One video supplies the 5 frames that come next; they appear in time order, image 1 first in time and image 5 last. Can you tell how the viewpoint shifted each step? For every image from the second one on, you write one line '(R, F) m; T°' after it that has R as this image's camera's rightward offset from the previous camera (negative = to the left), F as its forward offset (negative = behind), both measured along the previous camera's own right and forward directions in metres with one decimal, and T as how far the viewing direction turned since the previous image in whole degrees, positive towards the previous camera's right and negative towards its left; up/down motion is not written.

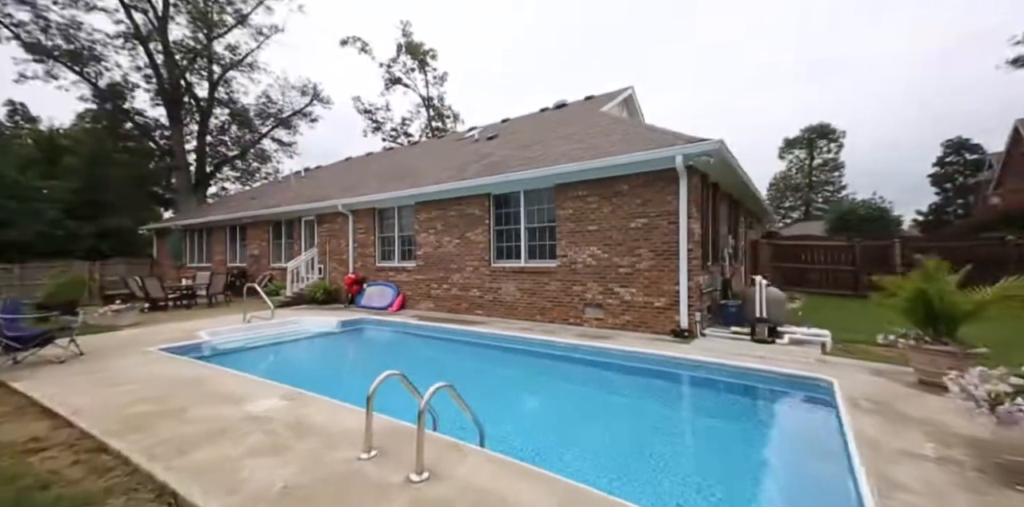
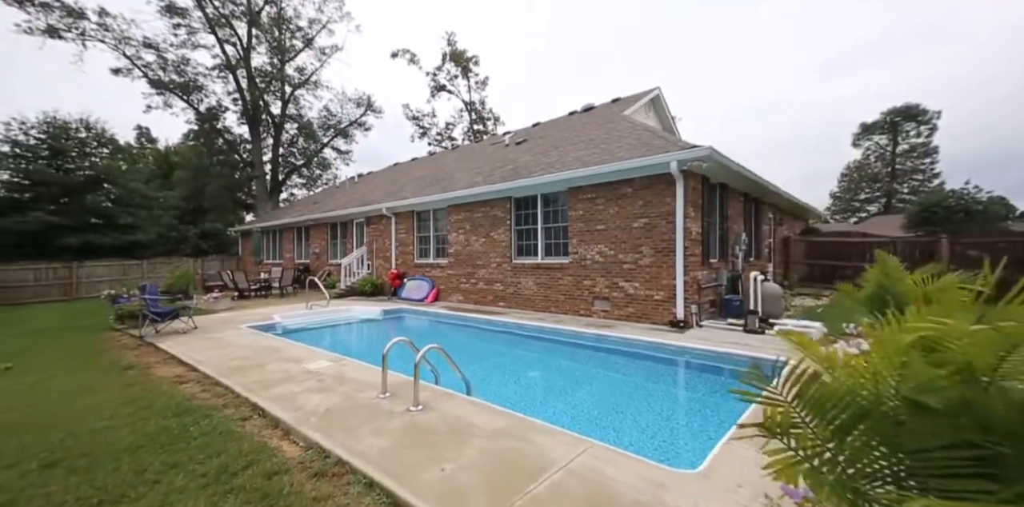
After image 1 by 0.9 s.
(+0.7, -0.9) m; -7°
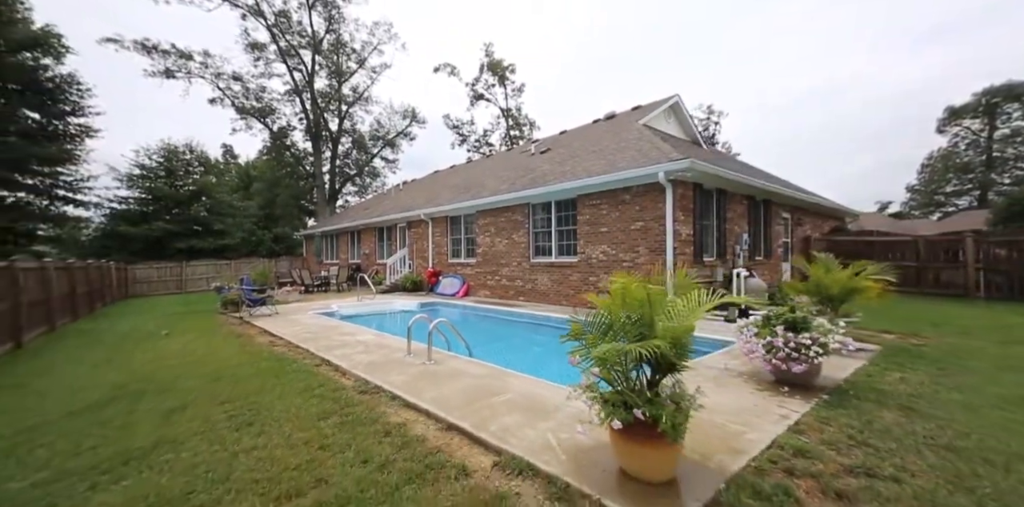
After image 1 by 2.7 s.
(+0.7, -1.3) m; -6°
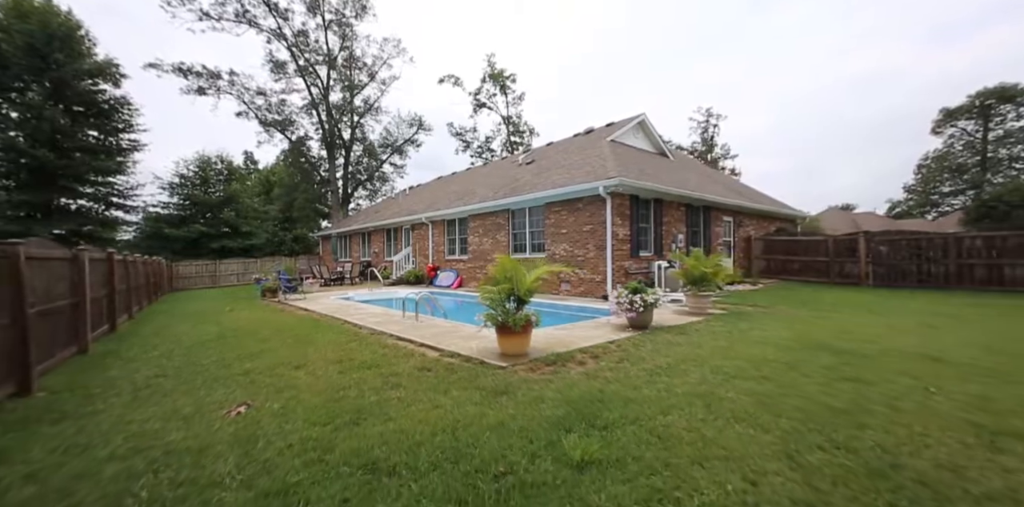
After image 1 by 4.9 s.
(+0.8, -2.3) m; -1°
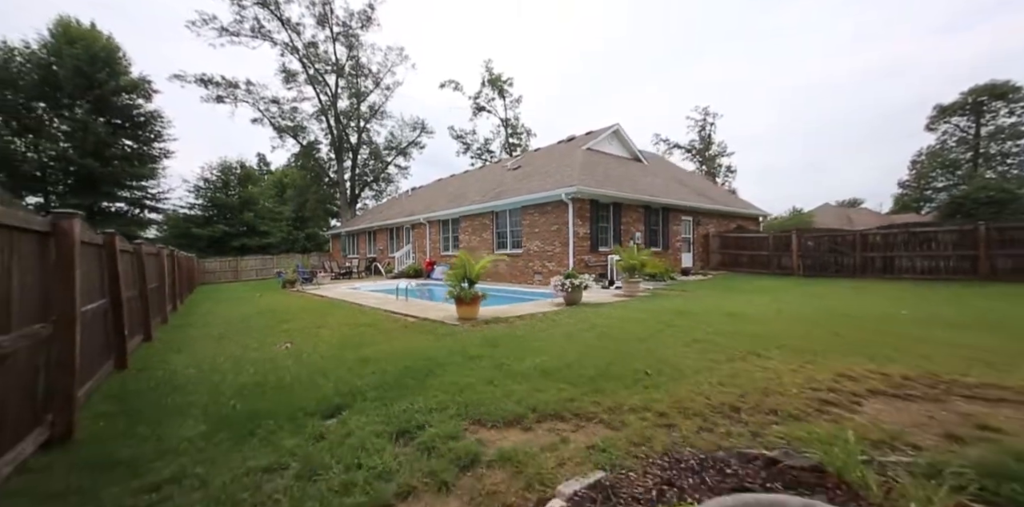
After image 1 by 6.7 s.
(+0.8, -2.0) m; -1°
